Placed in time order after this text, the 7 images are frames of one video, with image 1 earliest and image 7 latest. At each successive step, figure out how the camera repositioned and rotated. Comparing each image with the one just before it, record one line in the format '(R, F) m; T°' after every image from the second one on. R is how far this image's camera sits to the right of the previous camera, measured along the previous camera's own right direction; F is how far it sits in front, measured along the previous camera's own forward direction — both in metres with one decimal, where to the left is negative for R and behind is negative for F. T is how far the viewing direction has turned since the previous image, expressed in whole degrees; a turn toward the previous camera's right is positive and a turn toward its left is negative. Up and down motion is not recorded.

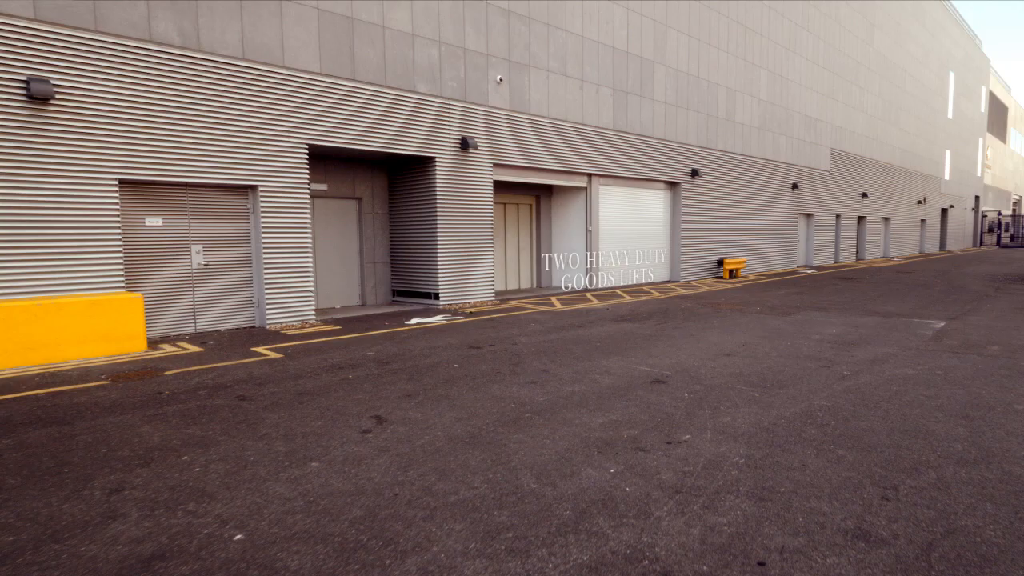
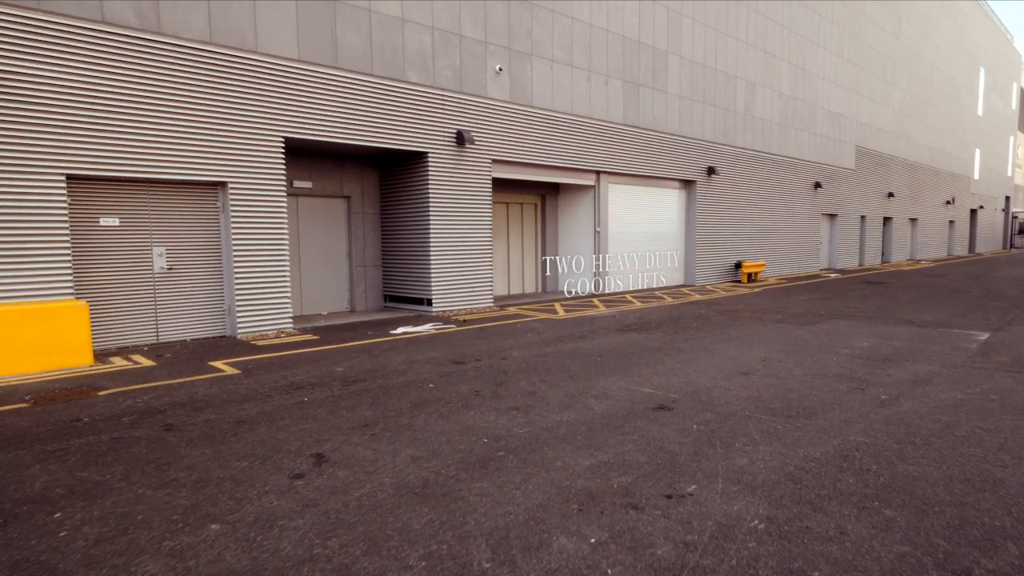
(+0.3, +1.0) m; -1°
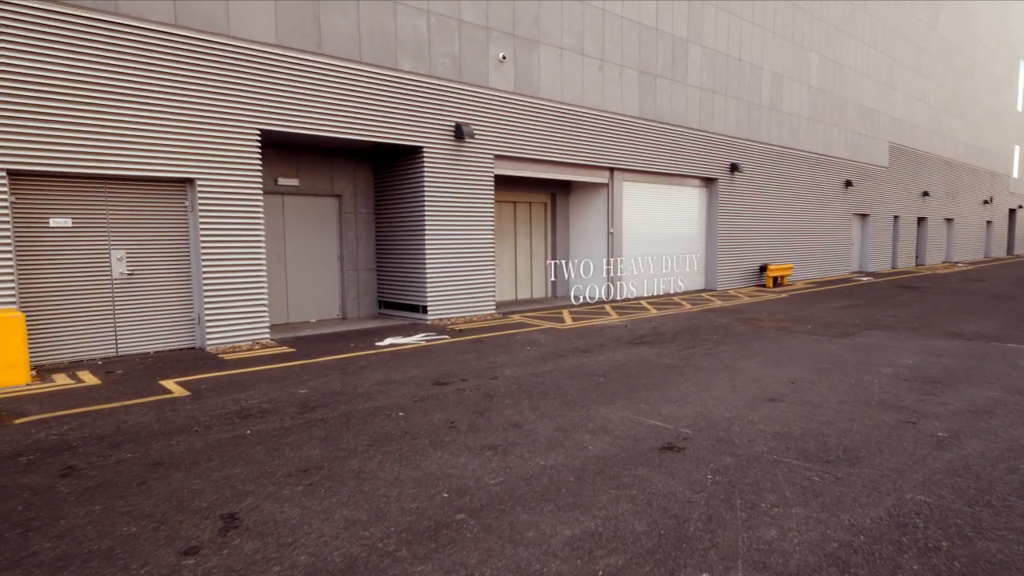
(+0.3, +1.0) m; -2°
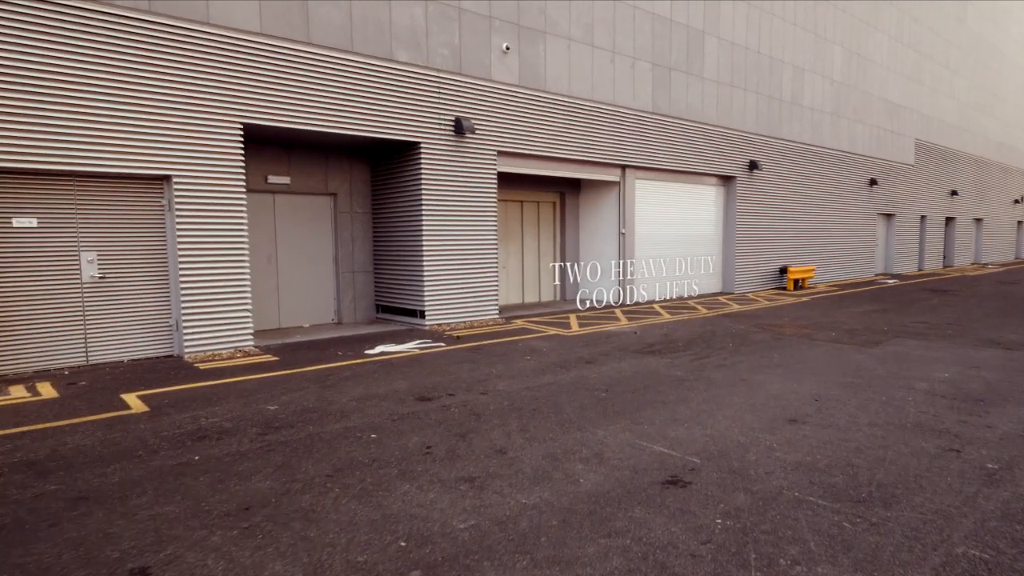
(+0.2, +0.7) m; -2°
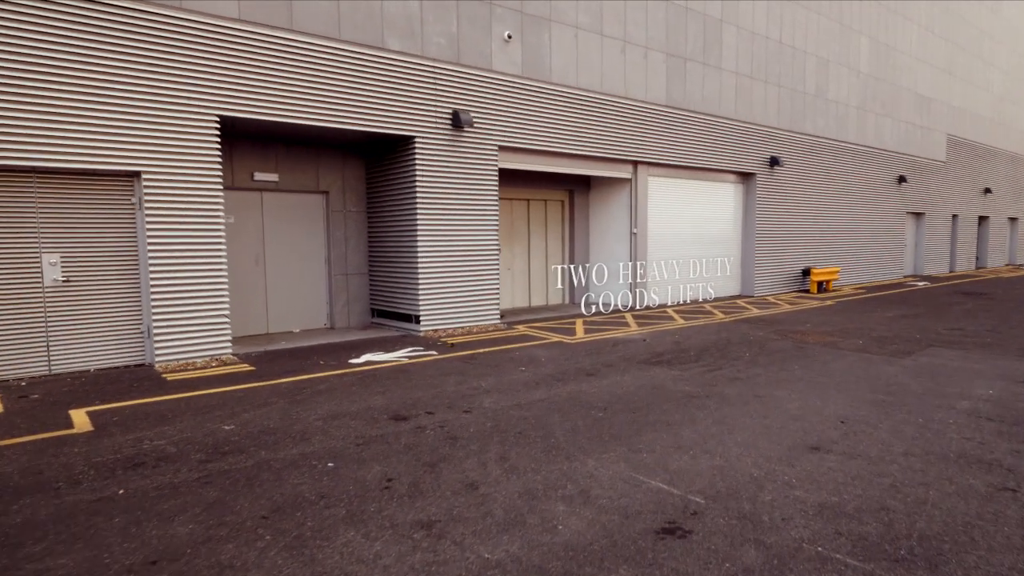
(+0.3, +0.7) m; -2°
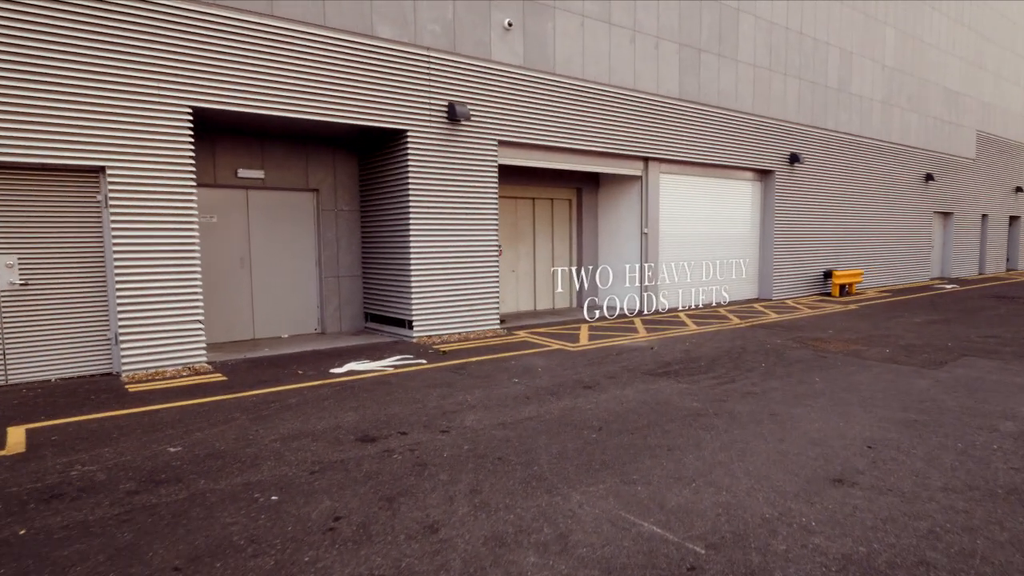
(+0.3, +0.6) m; -2°
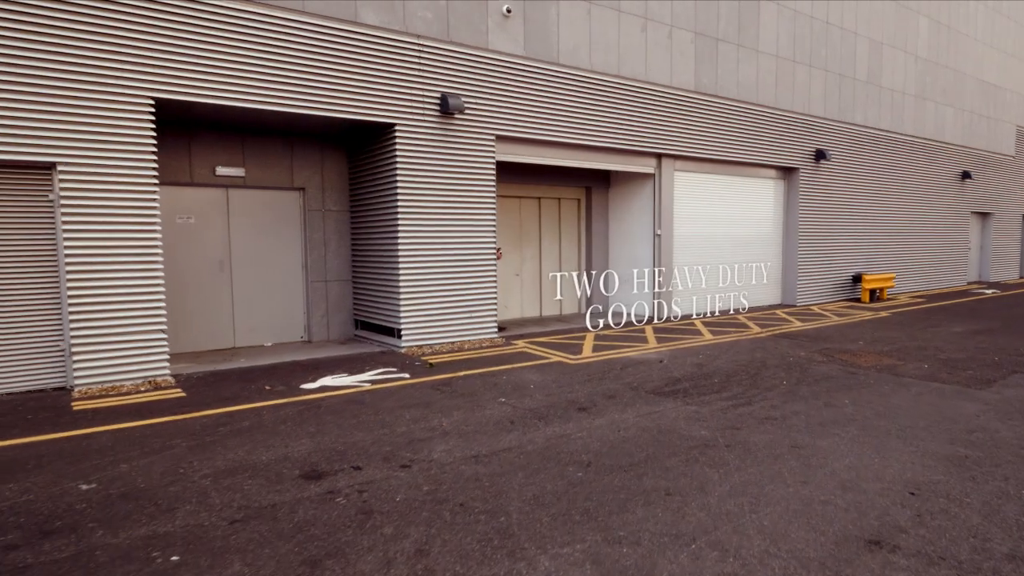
(+0.3, +0.8) m; -2°
